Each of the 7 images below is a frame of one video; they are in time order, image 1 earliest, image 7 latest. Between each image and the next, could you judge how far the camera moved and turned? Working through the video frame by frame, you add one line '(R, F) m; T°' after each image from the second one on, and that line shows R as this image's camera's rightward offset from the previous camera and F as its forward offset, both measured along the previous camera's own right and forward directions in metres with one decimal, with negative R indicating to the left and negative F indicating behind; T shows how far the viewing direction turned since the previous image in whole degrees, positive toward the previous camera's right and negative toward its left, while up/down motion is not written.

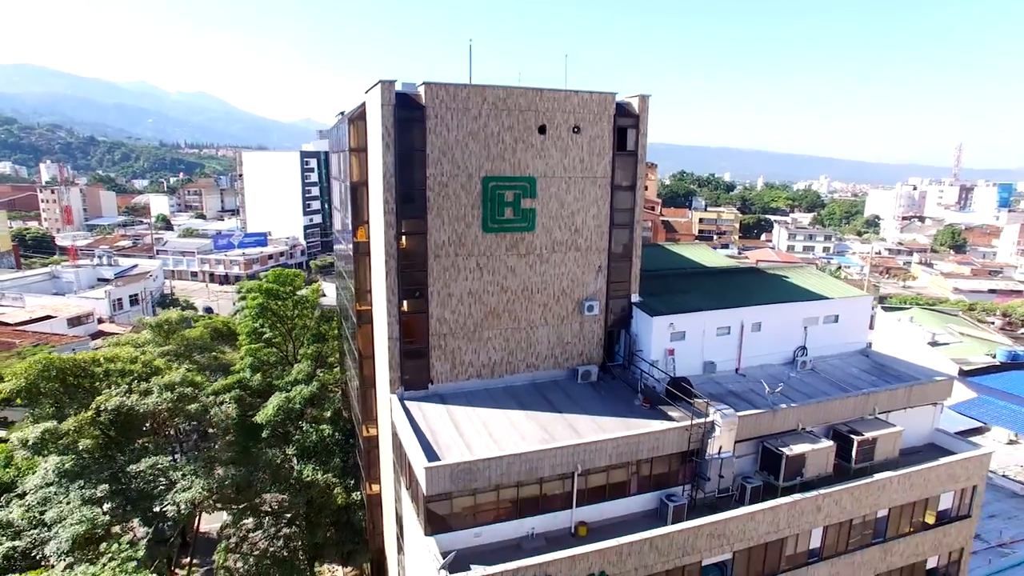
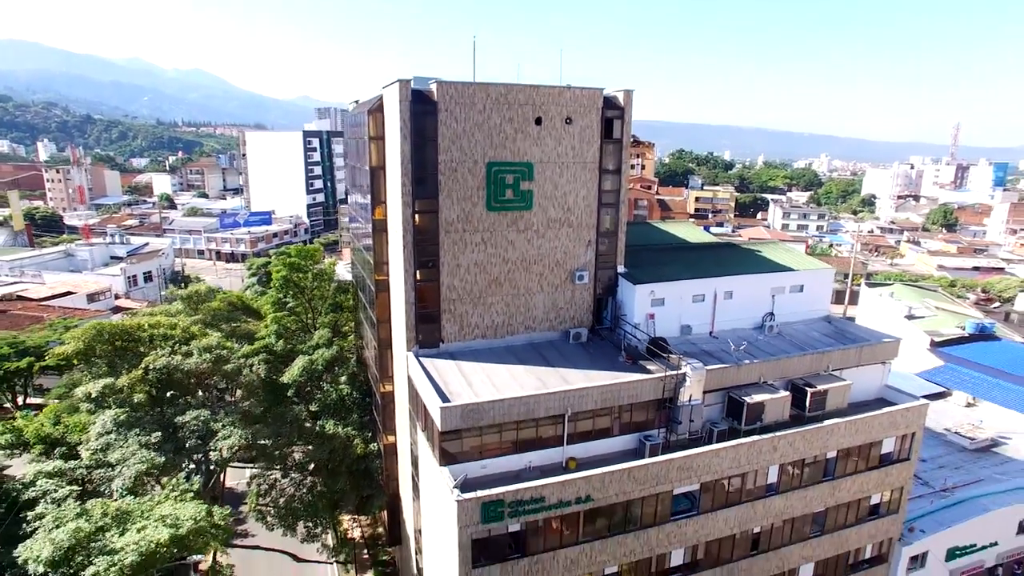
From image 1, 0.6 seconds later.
(0.0, -2.1) m; 0°
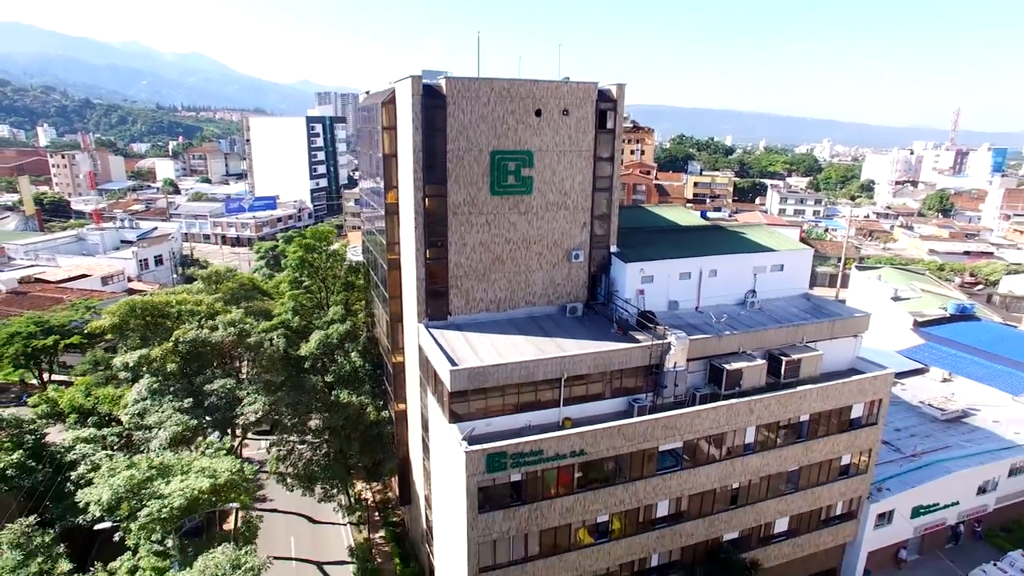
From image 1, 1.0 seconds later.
(0.0, -1.5) m; 0°
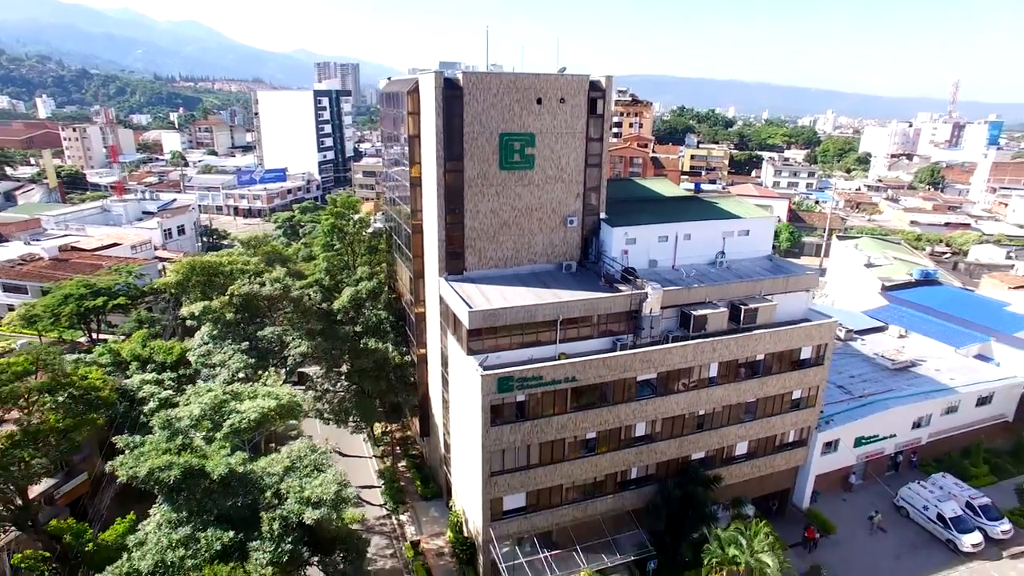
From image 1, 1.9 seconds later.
(-0.2, -3.5) m; 0°
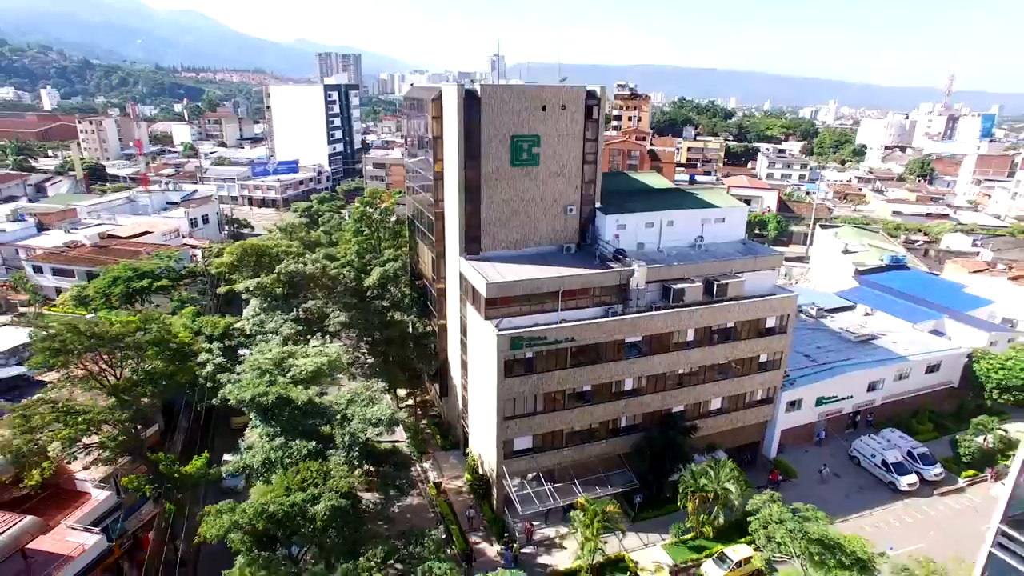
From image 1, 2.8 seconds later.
(-0.3, -3.9) m; 0°
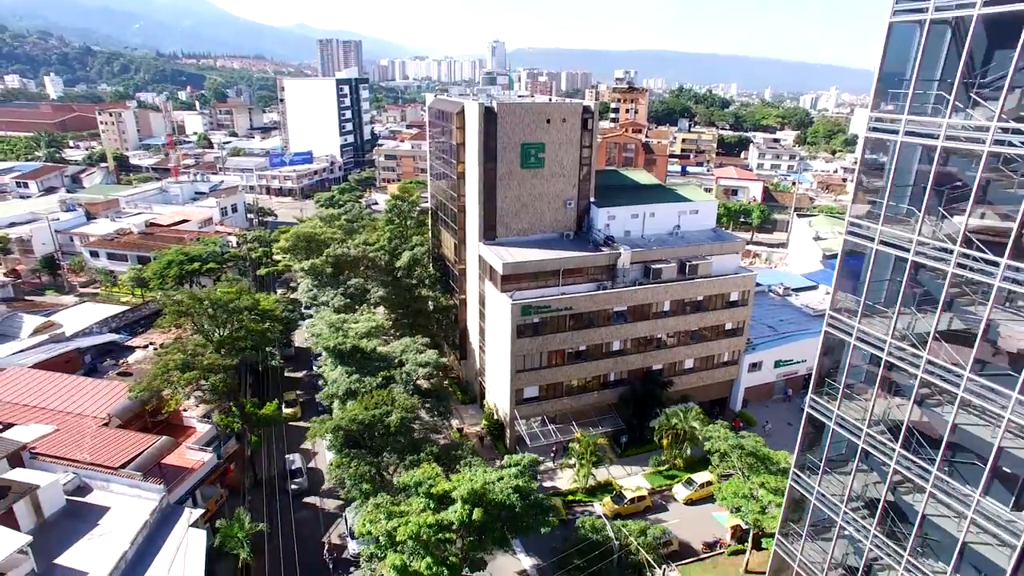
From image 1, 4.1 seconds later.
(-0.5, -5.6) m; 0°
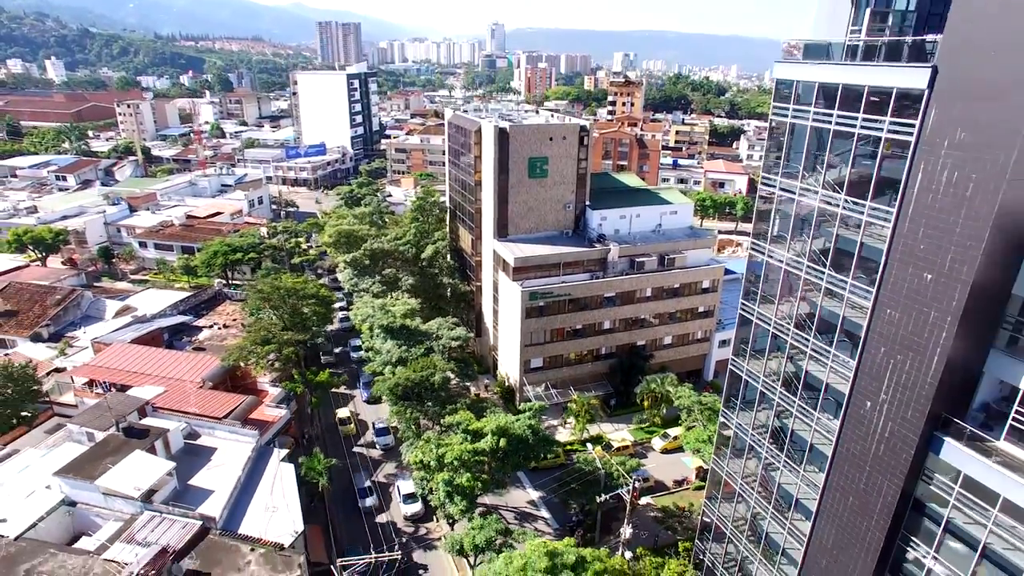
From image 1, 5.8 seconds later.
(-0.6, -6.2) m; 0°
